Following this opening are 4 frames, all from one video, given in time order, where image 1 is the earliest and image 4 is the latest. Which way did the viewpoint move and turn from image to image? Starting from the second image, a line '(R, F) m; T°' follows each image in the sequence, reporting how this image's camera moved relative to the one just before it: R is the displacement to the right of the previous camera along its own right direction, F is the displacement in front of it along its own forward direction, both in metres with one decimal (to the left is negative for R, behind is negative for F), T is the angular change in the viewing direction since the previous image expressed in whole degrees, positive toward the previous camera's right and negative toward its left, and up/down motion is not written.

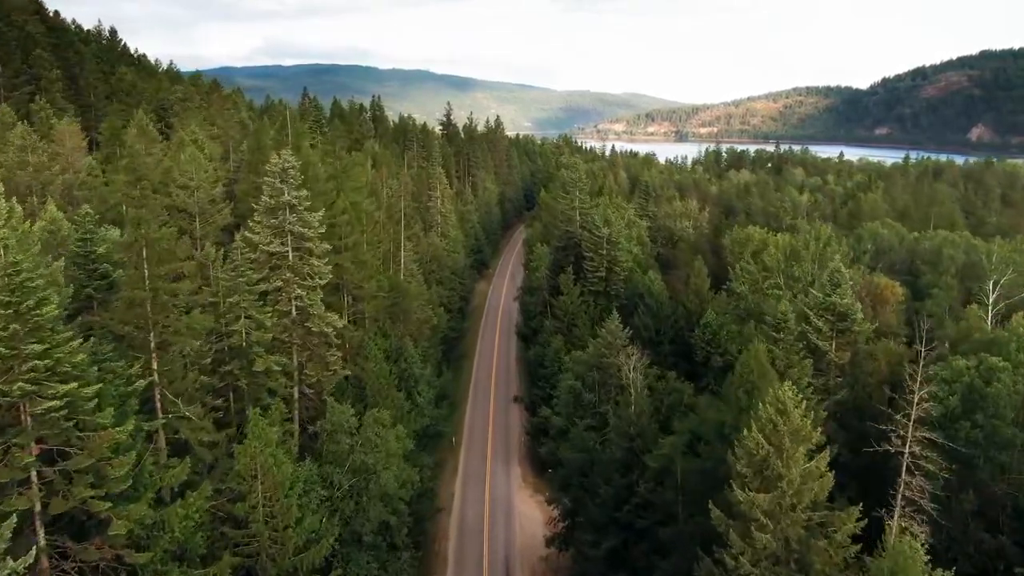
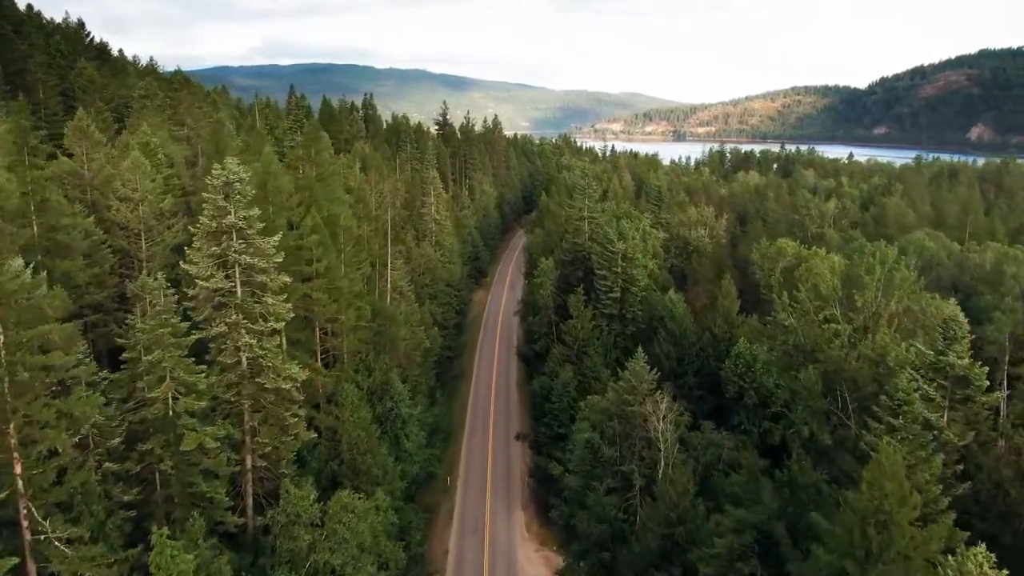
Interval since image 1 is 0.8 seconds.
(-0.4, +7.3) m; 0°
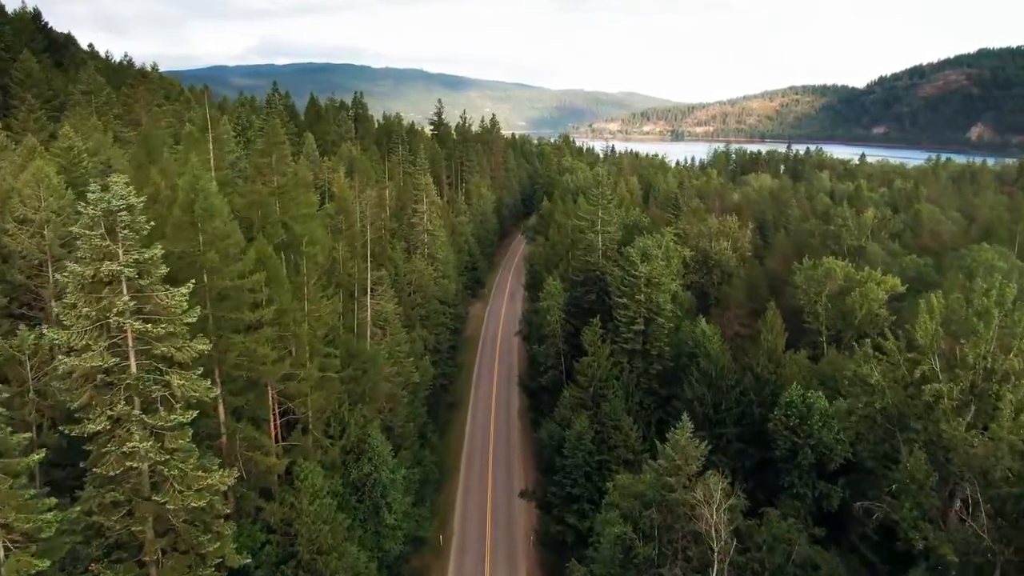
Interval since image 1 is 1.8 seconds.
(-0.5, +8.4) m; 0°
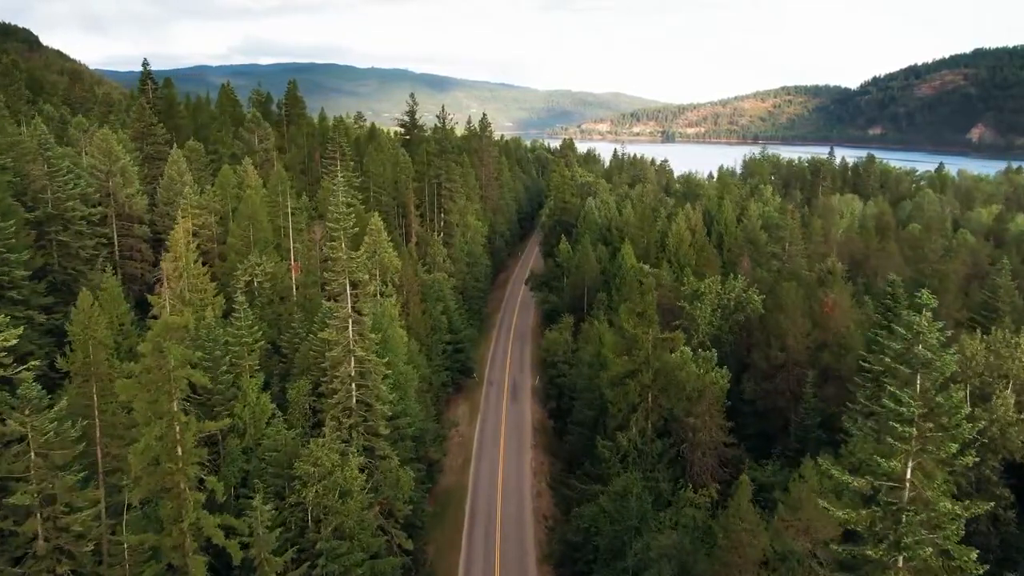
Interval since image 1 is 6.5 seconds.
(-1.9, +40.9) m; +1°
